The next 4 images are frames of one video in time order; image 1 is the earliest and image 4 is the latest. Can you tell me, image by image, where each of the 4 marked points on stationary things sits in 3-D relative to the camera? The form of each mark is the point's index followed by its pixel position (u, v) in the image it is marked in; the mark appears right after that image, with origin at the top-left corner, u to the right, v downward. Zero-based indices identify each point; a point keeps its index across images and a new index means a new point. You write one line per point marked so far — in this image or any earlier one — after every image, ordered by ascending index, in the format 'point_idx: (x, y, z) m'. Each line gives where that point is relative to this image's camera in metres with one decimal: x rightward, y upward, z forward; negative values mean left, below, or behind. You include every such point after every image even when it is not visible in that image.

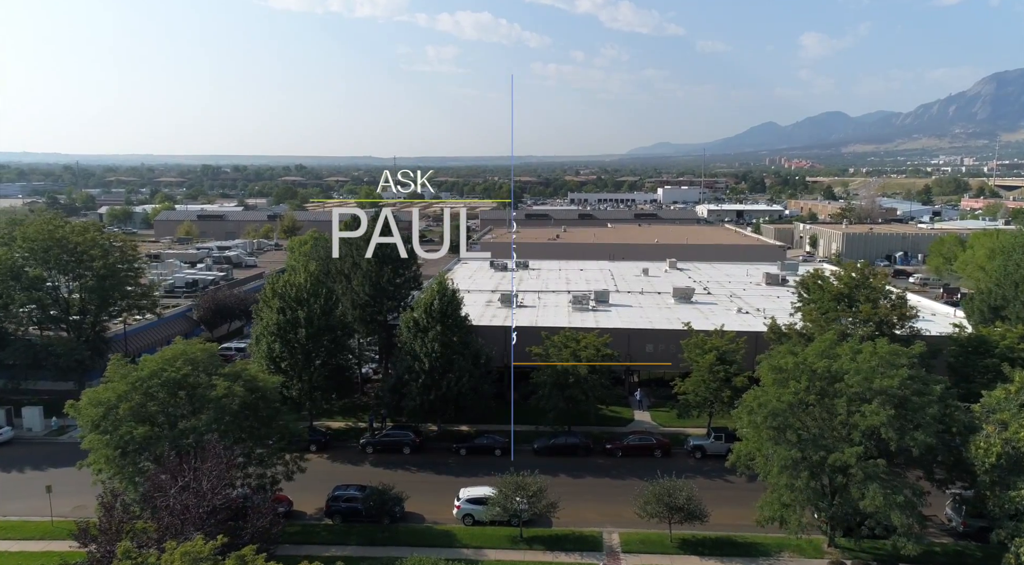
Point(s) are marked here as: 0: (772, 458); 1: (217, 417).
0: (+6.6, -4.4, +15.9) m
1: (-7.8, -3.6, +16.6) m
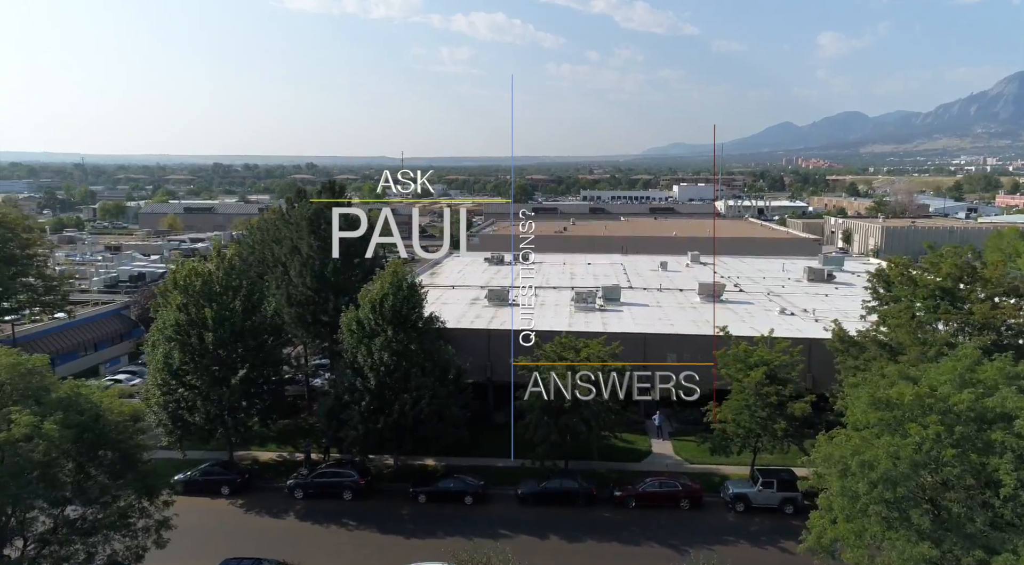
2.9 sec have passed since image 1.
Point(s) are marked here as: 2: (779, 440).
0: (+5.7, -4.1, +9.7) m
1: (-8.6, -3.2, +10.7) m
2: (+7.3, -4.3, +17.1) m
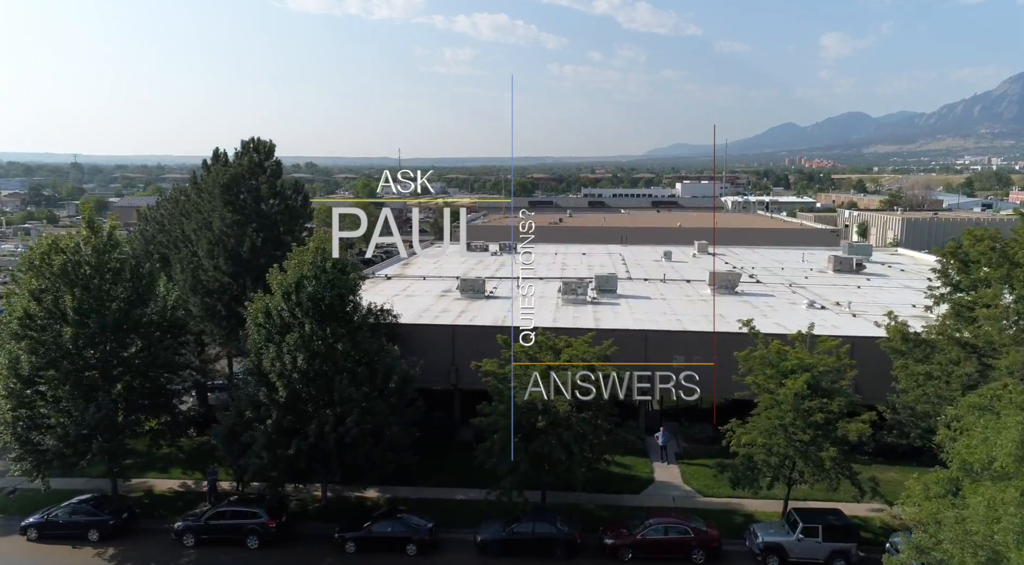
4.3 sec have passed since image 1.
0: (+4.8, -3.7, +5.3) m
1: (-9.5, -2.8, +6.4) m
2: (+6.3, -3.8, +12.7) m
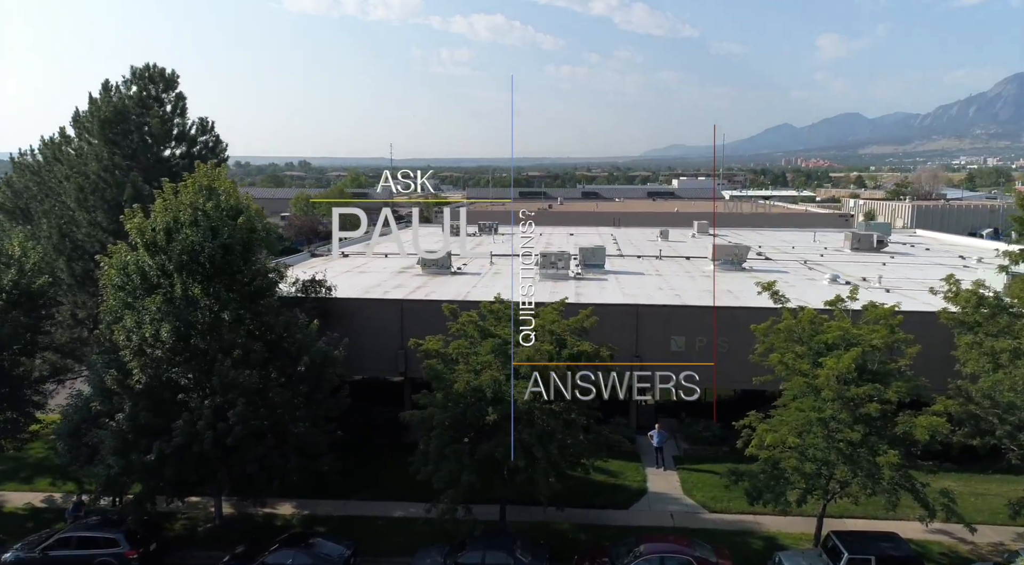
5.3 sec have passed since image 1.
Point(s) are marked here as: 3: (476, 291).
0: (+3.9, -2.8, +1.9) m
1: (-10.4, -1.9, +2.9) m
2: (+5.4, -3.0, +9.3) m
3: (-1.0, -0.2, +17.3) m
